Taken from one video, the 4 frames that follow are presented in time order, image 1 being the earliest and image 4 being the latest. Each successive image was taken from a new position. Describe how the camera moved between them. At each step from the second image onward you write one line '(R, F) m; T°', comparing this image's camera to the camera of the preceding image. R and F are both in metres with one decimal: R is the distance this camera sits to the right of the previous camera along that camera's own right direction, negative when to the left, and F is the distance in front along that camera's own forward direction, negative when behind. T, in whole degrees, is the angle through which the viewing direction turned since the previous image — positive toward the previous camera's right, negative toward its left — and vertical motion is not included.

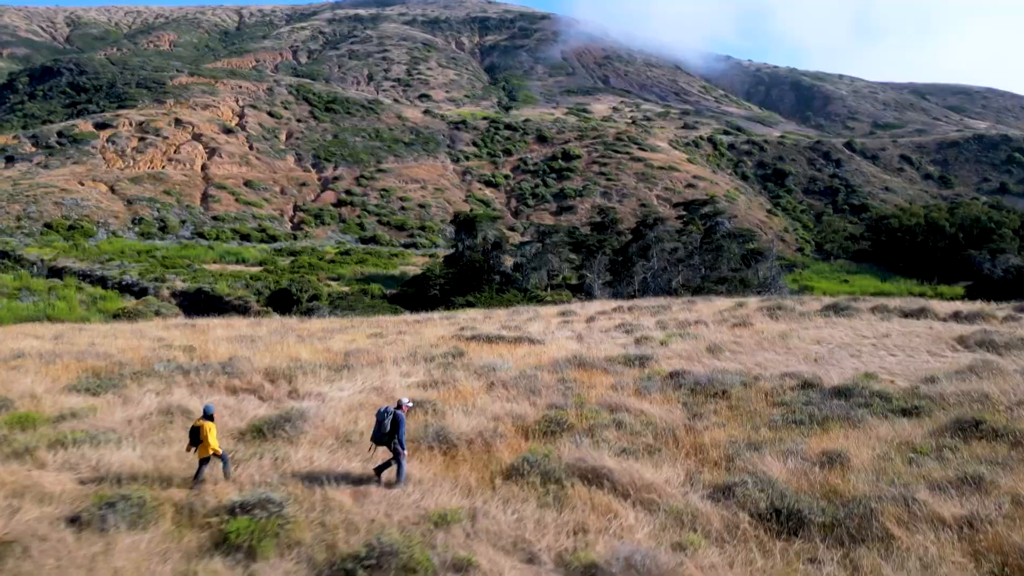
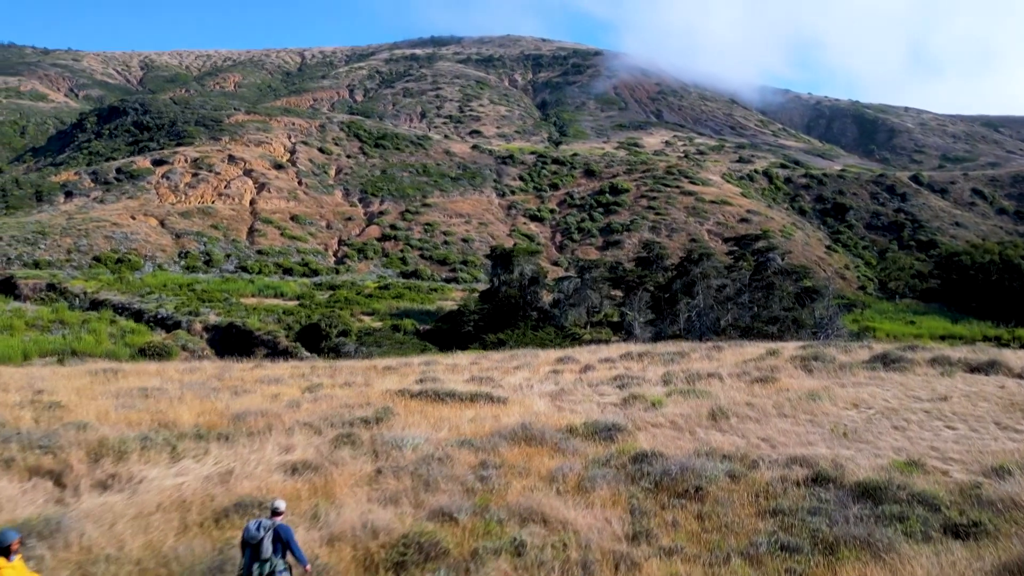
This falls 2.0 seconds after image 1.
(+0.9, +1.5) m; -4°
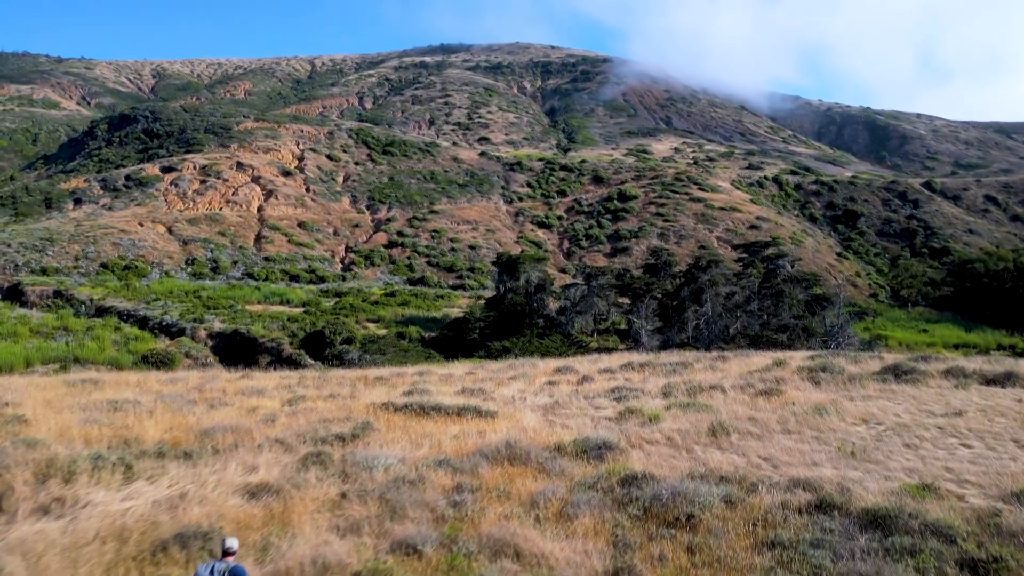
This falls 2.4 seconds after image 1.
(+0.2, +0.3) m; -1°
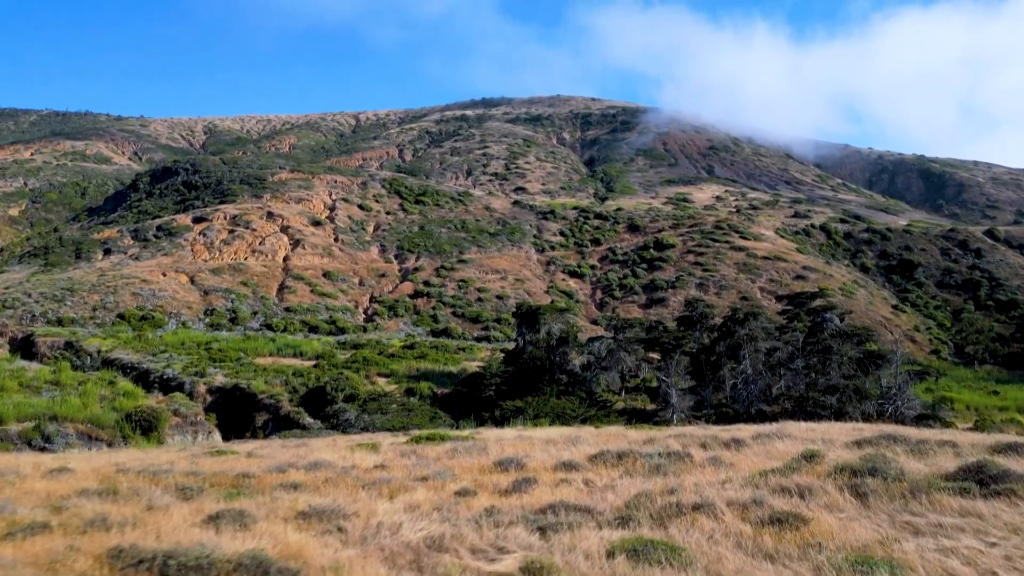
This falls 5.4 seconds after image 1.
(+1.2, +2.6) m; -4°
